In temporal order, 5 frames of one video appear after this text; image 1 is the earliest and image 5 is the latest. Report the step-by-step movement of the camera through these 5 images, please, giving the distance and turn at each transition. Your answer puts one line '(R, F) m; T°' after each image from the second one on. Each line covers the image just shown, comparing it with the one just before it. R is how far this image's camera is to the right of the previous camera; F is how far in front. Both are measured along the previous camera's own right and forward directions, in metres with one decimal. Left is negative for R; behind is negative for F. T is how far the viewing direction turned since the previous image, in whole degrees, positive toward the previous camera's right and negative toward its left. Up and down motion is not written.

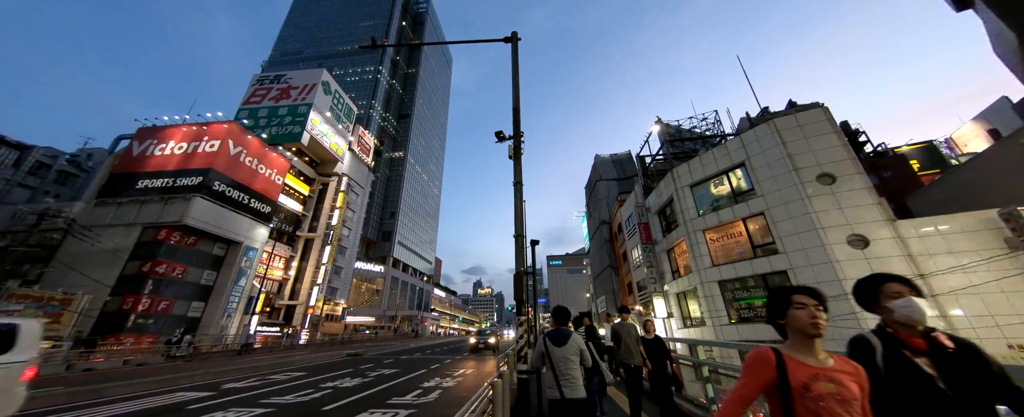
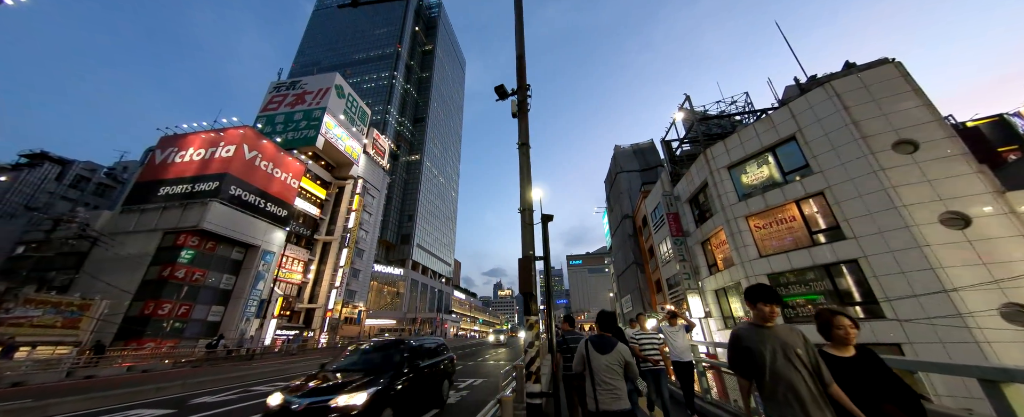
(+0.2, +1.4) m; -3°
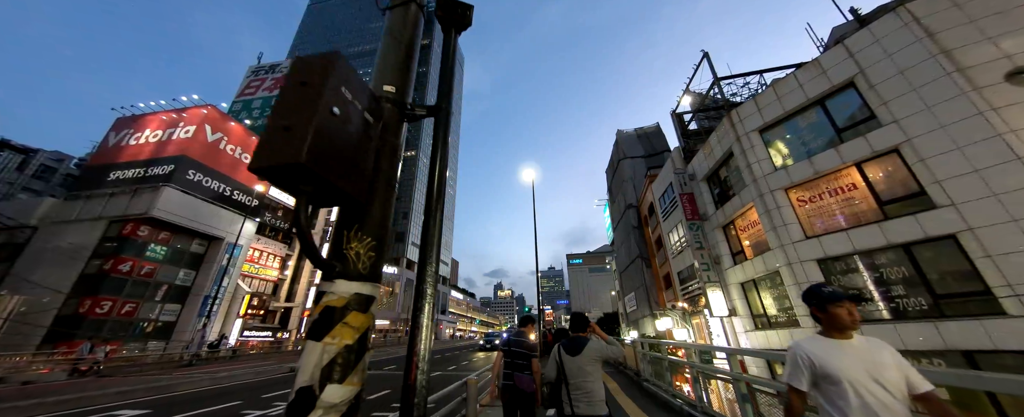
(+0.8, +2.8) m; 0°
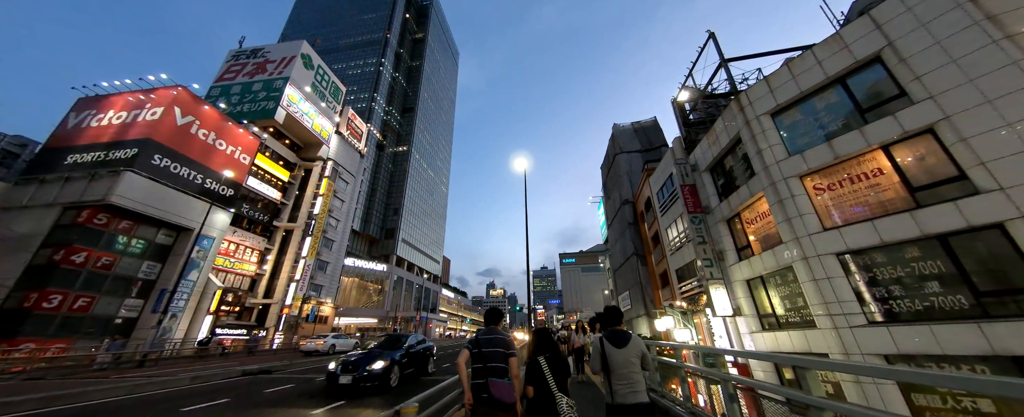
(+0.2, +1.2) m; +1°
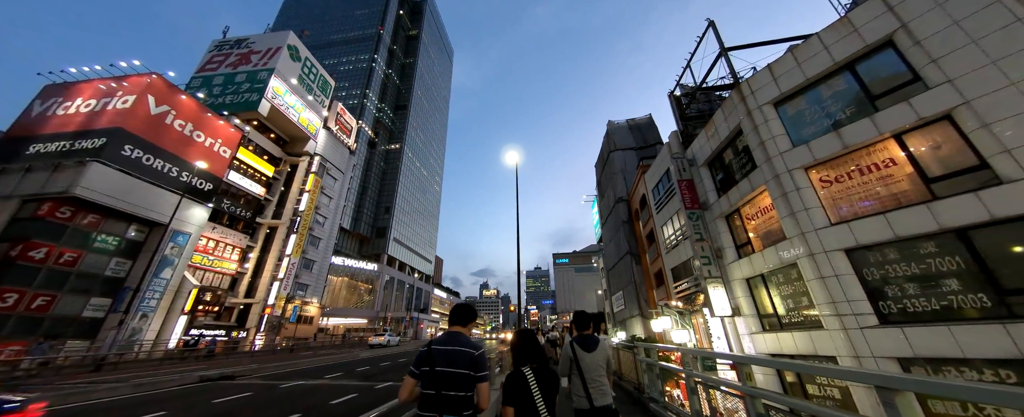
(+0.2, +0.7) m; +1°
